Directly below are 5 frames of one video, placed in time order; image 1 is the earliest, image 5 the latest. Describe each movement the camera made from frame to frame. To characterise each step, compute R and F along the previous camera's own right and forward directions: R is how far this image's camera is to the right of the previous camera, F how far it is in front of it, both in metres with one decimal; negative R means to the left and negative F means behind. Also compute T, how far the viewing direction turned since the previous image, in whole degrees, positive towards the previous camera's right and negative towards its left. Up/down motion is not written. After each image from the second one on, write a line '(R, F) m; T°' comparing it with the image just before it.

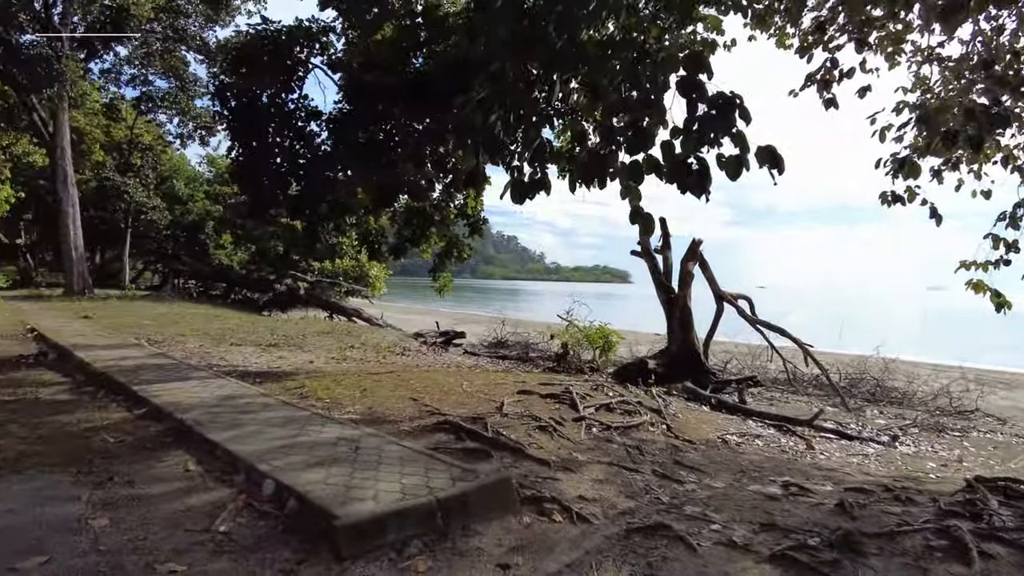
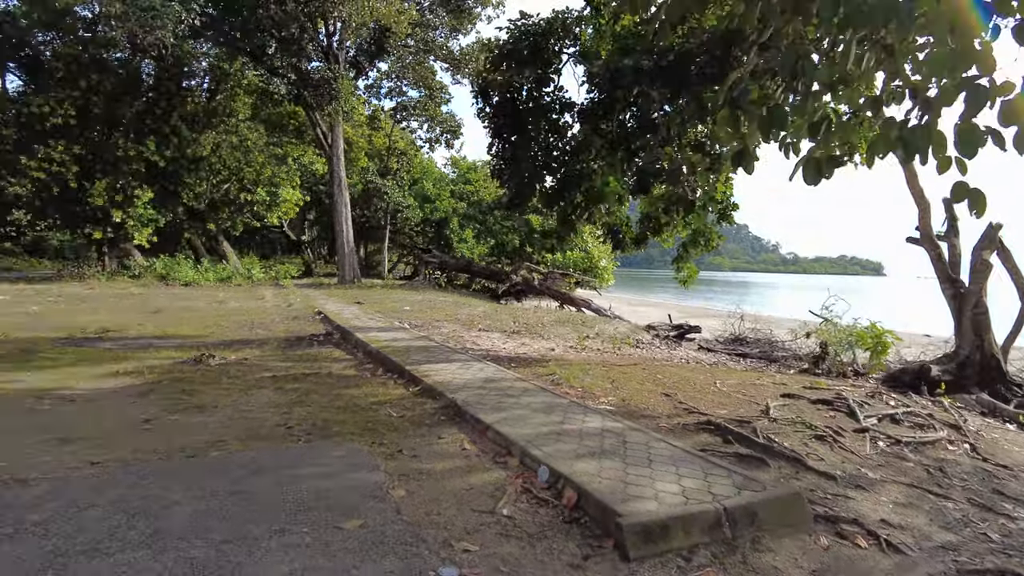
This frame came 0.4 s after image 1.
(-0.3, +0.1) m; -19°
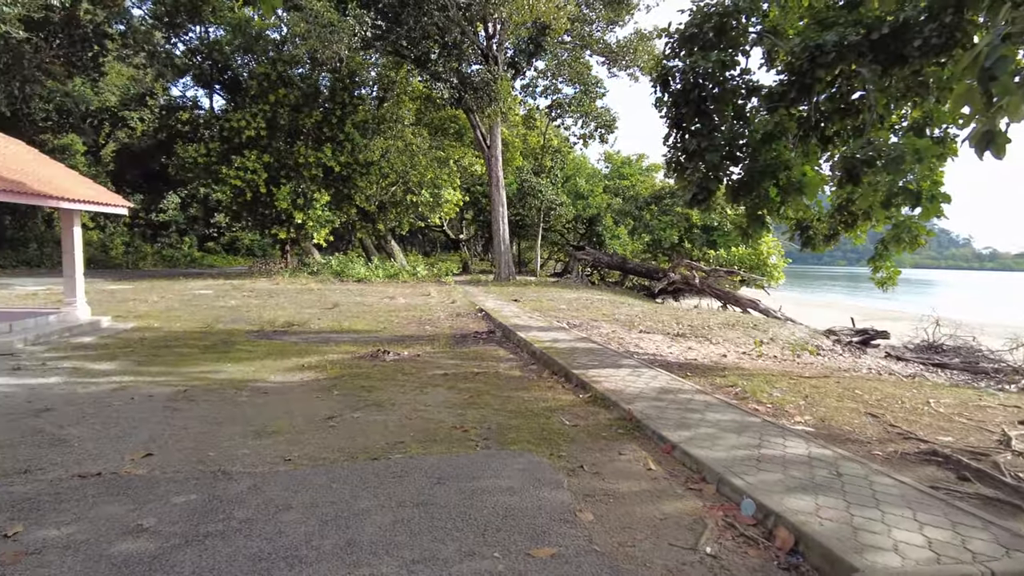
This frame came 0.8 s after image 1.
(-0.2, +0.3) m; -13°
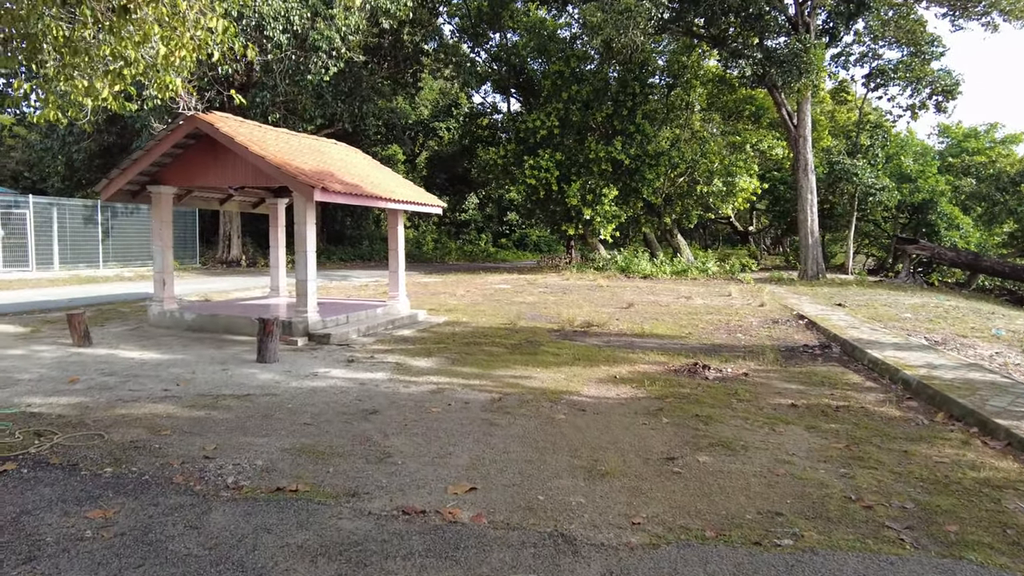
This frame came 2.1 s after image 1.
(-0.7, +0.9) m; -23°
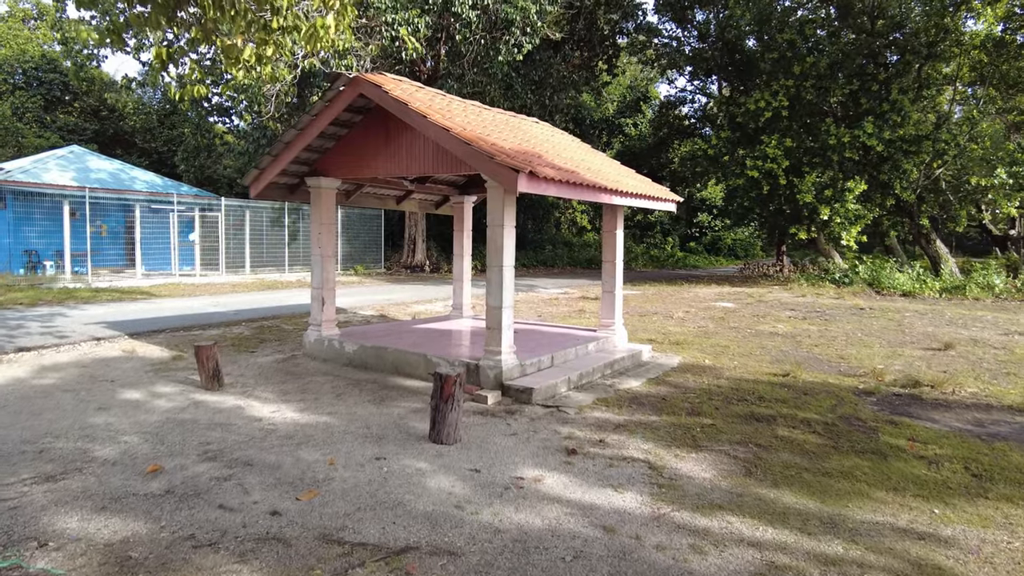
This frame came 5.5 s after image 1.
(-1.0, +2.9) m; -15°
